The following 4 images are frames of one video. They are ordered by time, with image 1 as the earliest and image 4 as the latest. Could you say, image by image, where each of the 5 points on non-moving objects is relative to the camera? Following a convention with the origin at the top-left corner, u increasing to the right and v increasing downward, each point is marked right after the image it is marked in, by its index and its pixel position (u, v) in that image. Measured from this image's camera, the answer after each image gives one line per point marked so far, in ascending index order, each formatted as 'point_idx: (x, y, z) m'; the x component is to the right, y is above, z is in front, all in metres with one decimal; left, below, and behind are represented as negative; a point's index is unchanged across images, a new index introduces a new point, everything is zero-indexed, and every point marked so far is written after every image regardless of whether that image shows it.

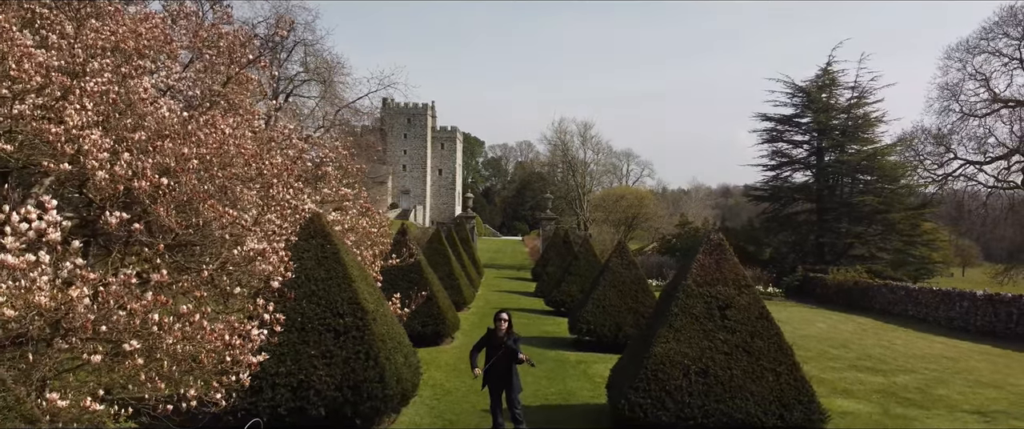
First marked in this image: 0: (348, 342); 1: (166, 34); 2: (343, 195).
0: (-1.2, -0.9, +5.6) m
1: (-3.4, +1.8, +7.7) m
2: (-2.0, +0.2, +9.3) m
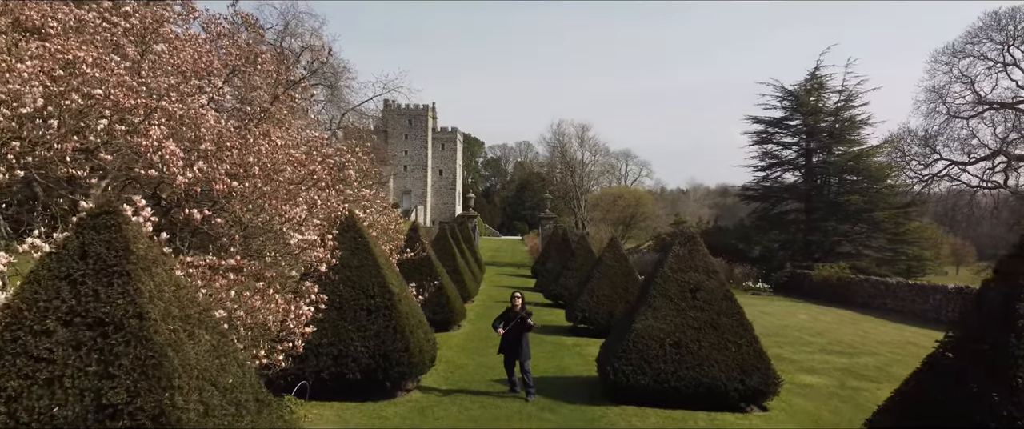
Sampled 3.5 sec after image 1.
0: (-1.1, -0.9, +6.7) m
1: (-3.3, +1.8, +8.8) m
2: (-2.0, +0.3, +10.5) m
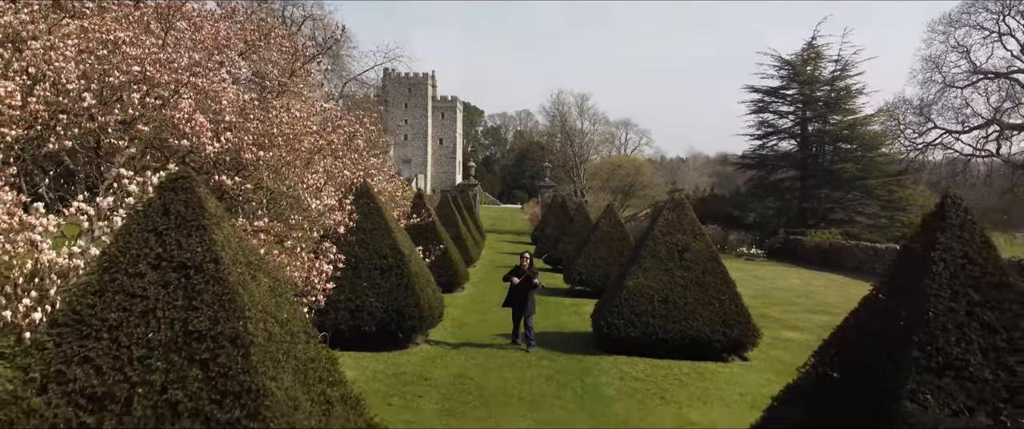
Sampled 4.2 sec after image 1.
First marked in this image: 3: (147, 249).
0: (-1.1, -0.6, +7.3) m
1: (-3.3, +2.2, +9.3) m
2: (-2.0, +0.7, +11.0) m
3: (-1.5, -0.1, +3.1) m
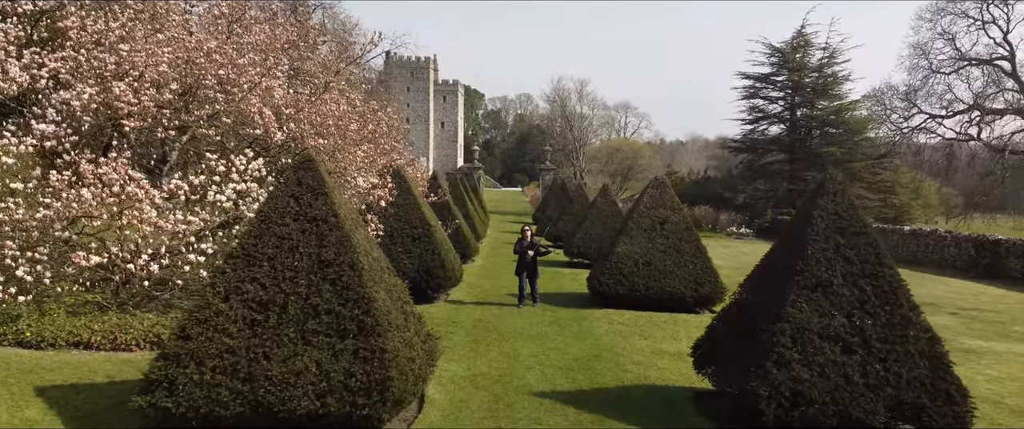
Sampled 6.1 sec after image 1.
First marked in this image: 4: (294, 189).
0: (-1.0, -0.3, +8.9) m
1: (-3.2, +2.5, +10.8) m
2: (-1.9, +1.1, +12.6) m
3: (-1.4, 0.0, +4.7) m
4: (-1.4, +0.2, +4.8) m
